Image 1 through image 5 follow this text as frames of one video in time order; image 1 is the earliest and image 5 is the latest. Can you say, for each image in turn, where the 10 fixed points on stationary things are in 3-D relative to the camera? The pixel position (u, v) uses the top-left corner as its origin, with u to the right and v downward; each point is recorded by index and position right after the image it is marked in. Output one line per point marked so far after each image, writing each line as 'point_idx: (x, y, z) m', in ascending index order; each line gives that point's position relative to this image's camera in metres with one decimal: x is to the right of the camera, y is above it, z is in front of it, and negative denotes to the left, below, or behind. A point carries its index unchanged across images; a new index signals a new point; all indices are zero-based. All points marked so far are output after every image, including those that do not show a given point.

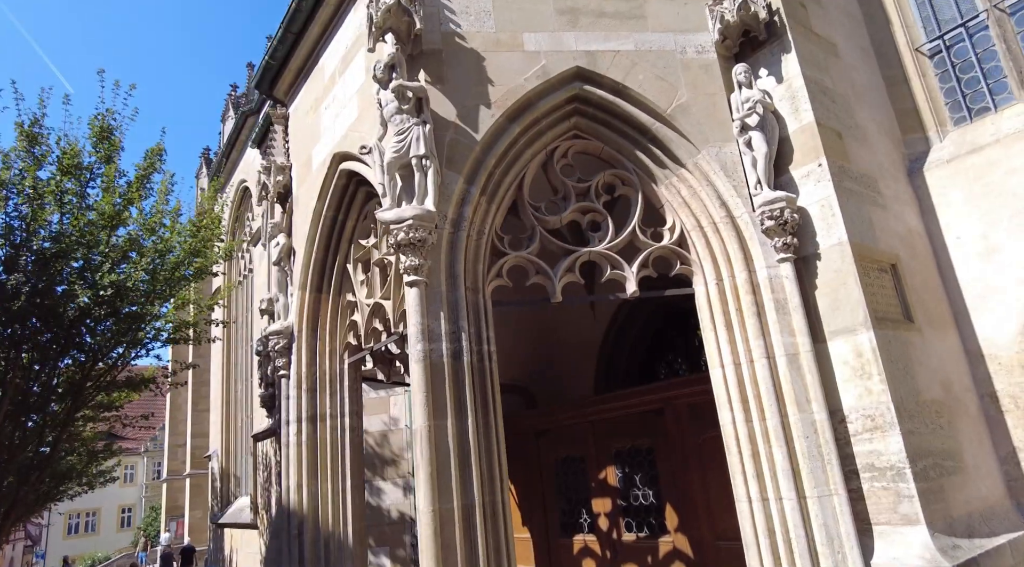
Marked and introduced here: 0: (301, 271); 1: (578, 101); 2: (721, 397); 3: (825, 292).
0: (-1.8, +0.1, +6.7) m
1: (+0.5, +1.3, +5.5) m
2: (+1.4, -0.8, +5.2) m
3: (+2.0, -0.1, +5.0) m
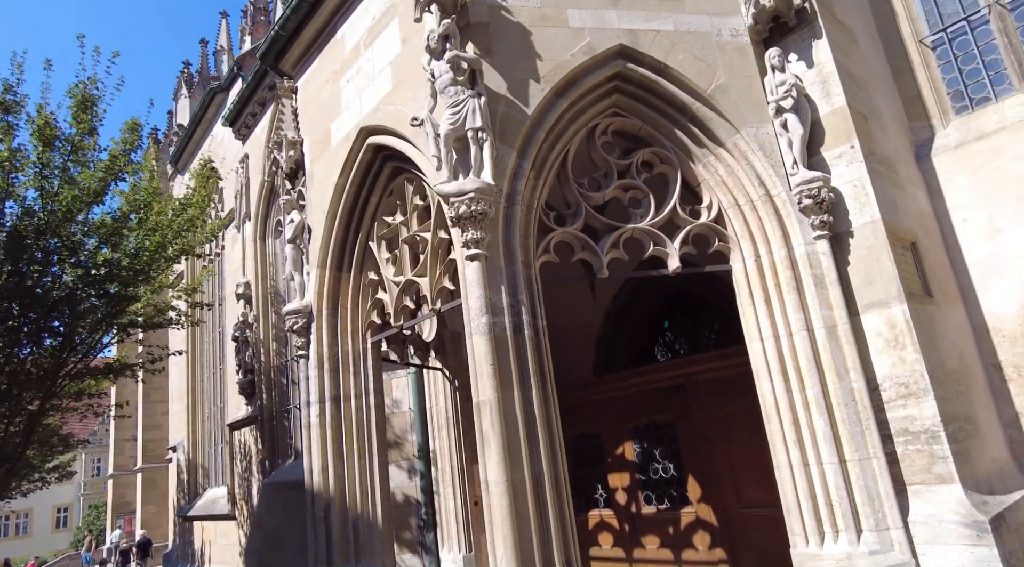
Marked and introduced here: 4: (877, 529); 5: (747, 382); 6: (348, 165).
0: (-1.6, +0.3, +6.6) m
1: (+0.8, +1.5, +5.5) m
2: (+1.7, -0.6, +5.4) m
3: (+2.4, +0.1, +5.3) m
4: (+2.3, -1.5, +4.9) m
5: (+2.0, -0.8, +6.1) m
6: (-1.4, +1.0, +6.3) m
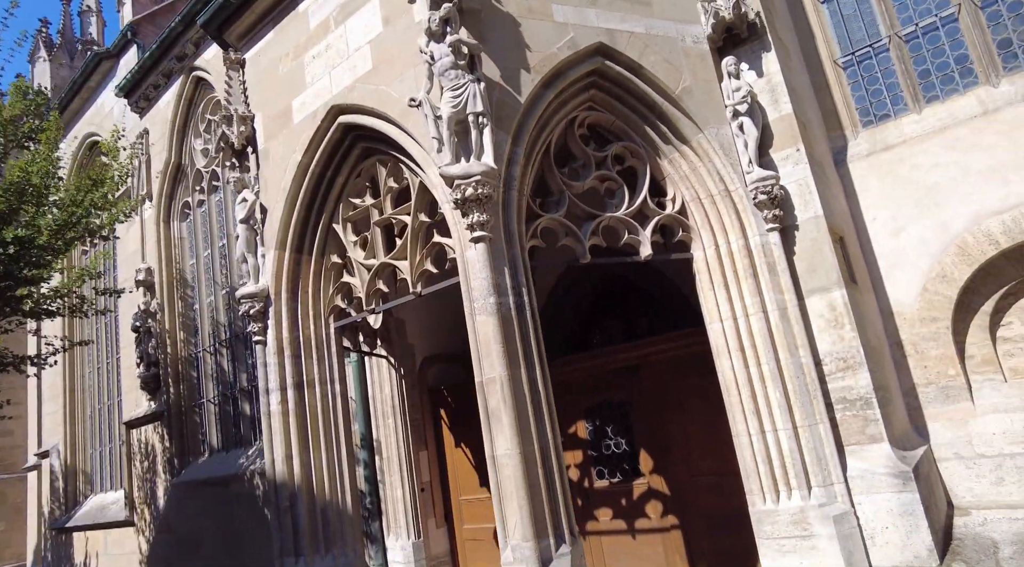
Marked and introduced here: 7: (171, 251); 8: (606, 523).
0: (-1.9, +0.4, +6.4) m
1: (+0.6, +1.6, +5.9) m
2: (+1.6, -0.5, +5.9) m
3: (+2.3, +0.2, +5.9) m
4: (+2.3, -1.5, +5.5) m
5: (+1.7, -0.7, +6.7) m
6: (-1.6, +1.1, +6.2) m
7: (-4.8, +0.5, +10.9) m
8: (+0.8, -2.2, +7.0) m
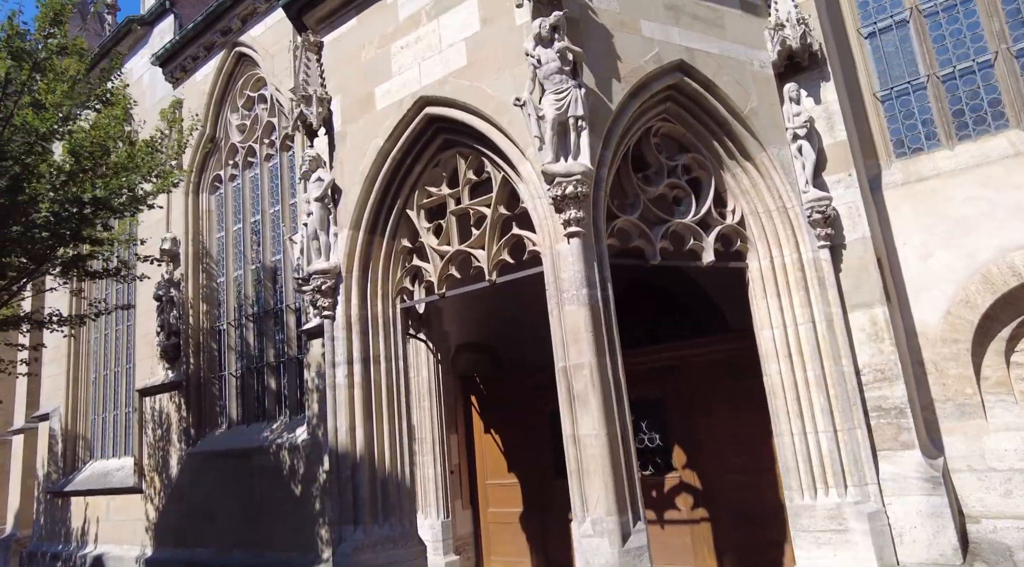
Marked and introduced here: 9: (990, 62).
0: (-1.3, +0.6, +6.6) m
1: (+1.3, +1.6, +6.3) m
2: (+2.1, -0.6, +6.3) m
3: (+2.8, +0.1, +6.4) m
4: (+2.7, -1.6, +6.0) m
5: (+2.1, -0.7, +7.1) m
6: (-1.0, +1.3, +6.5) m
7: (-4.5, +0.9, +11.0) m
8: (+1.2, -2.2, +7.3) m
9: (+4.5, +2.1, +7.2) m
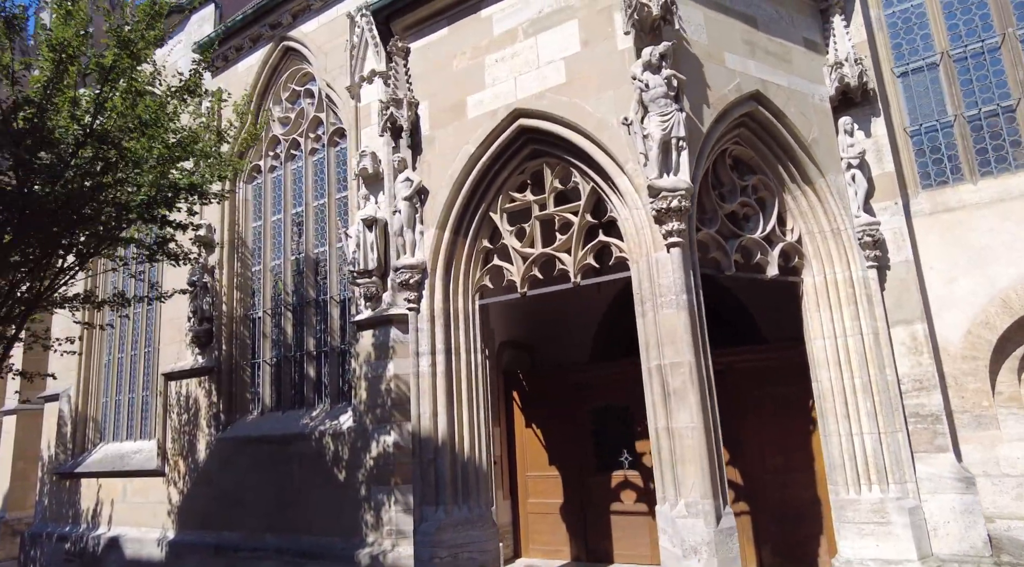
0: (-0.6, +0.7, +7.0) m
1: (+2.1, +1.5, +6.8) m
2: (+2.8, -0.7, +7.0) m
3: (+3.5, -0.1, +7.1) m
4: (+3.4, -1.7, +6.7) m
5: (+2.7, -0.9, +7.7) m
6: (-0.2, +1.3, +6.9) m
7: (-4.0, +1.0, +11.1) m
8: (+1.7, -2.3, +7.9) m
9: (+5.3, +1.8, +8.0) m
